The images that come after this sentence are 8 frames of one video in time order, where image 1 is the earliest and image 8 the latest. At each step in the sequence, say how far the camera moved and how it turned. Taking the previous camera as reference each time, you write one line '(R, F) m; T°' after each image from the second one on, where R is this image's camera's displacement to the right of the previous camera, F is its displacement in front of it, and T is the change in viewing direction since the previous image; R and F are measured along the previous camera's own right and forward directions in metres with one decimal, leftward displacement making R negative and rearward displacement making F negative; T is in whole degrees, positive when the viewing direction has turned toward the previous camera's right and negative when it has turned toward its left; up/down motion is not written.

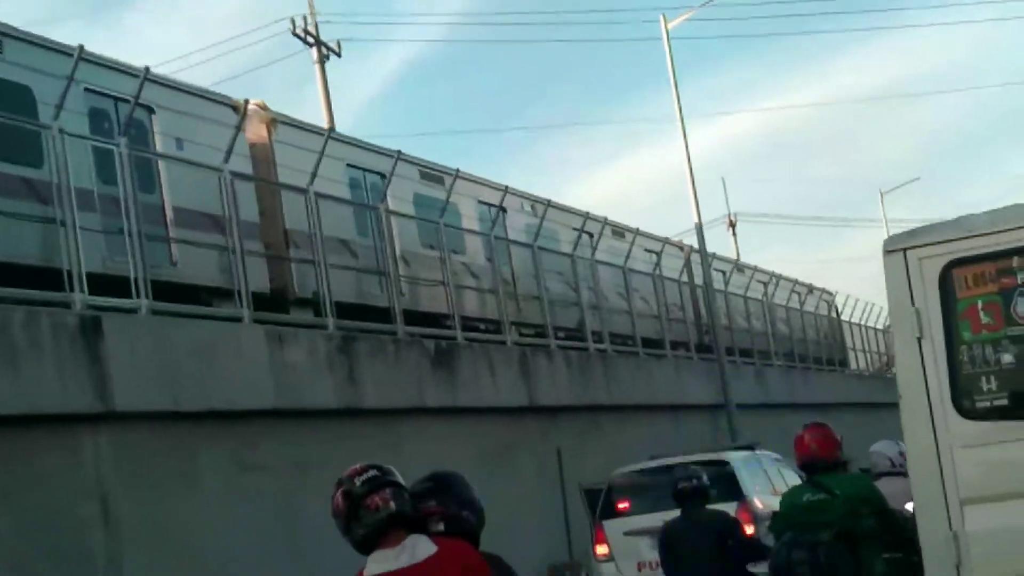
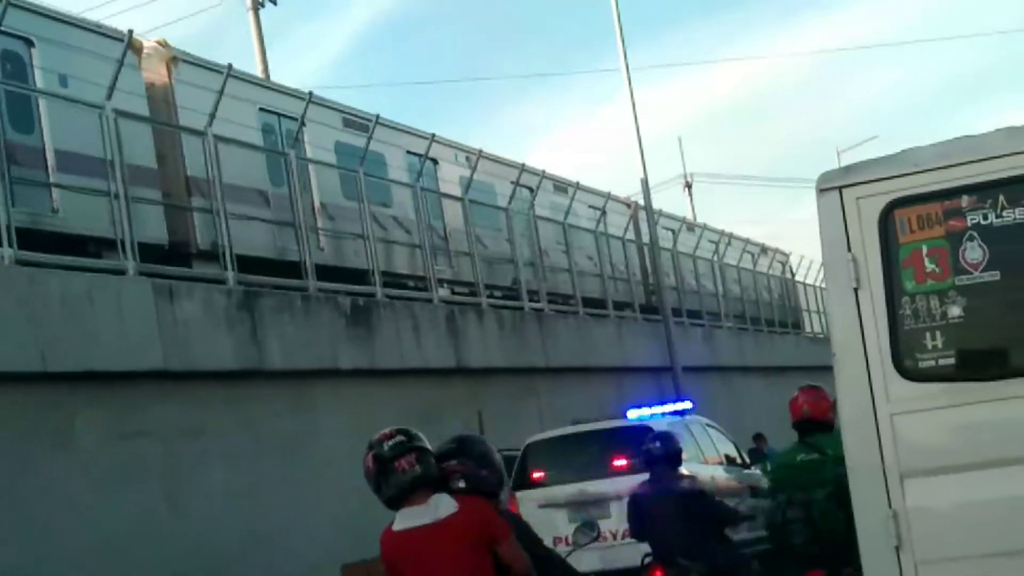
(+0.3, +0.8) m; +2°
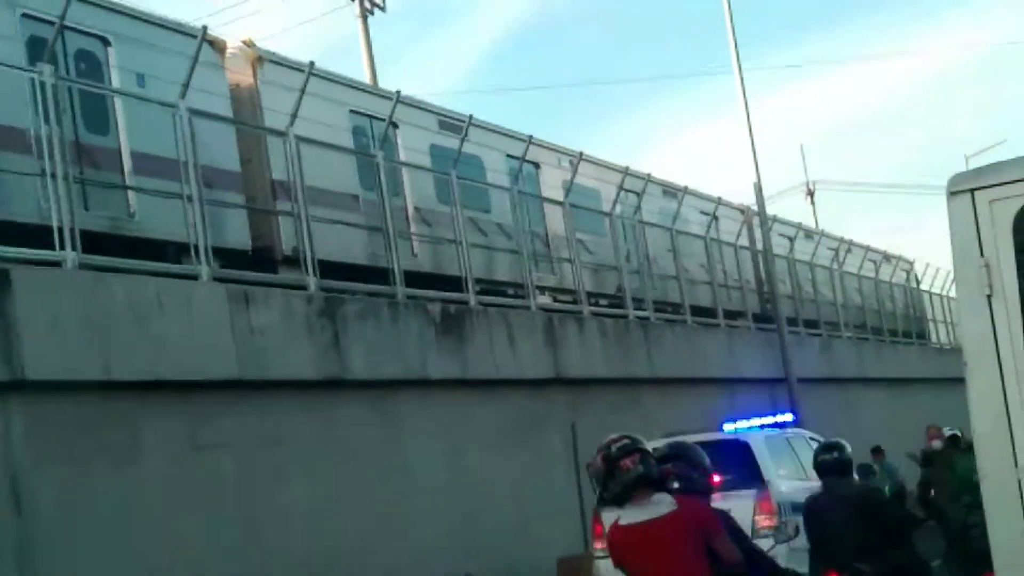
(+0.2, +0.6) m; -5°
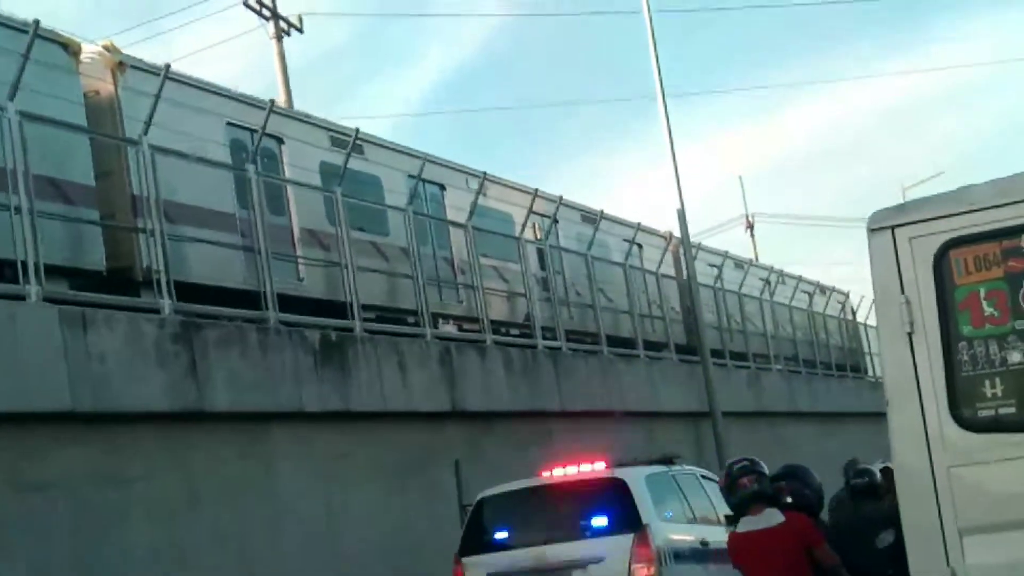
(+0.5, +0.8) m; +2°
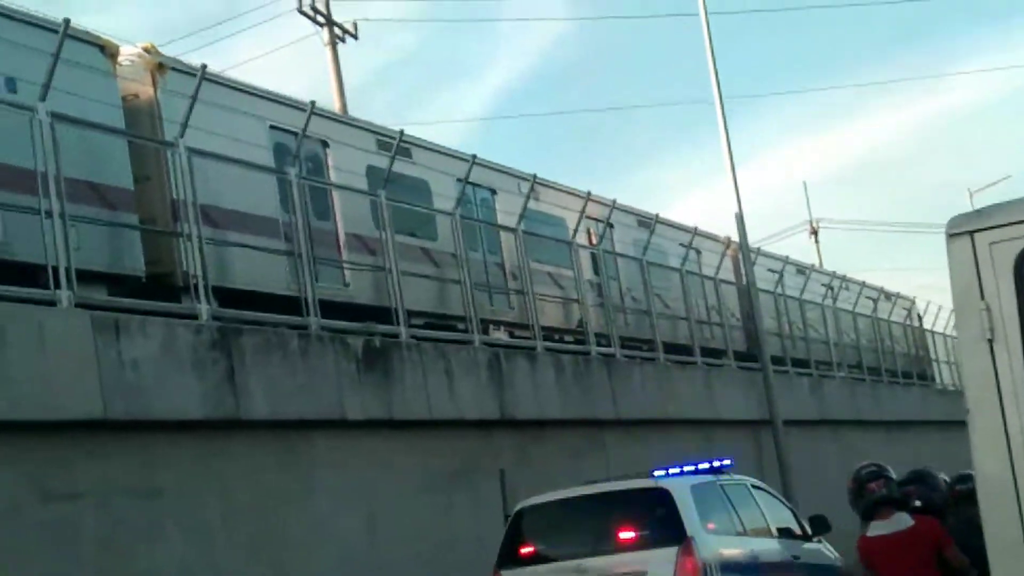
(+0.1, +0.3) m; -3°
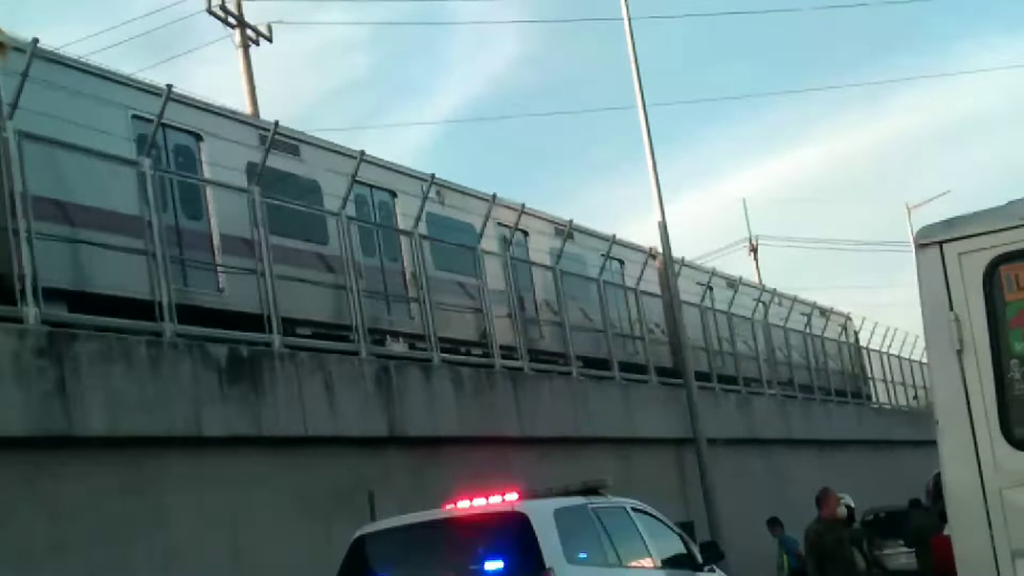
(-1.2, -2.4) m; +2°
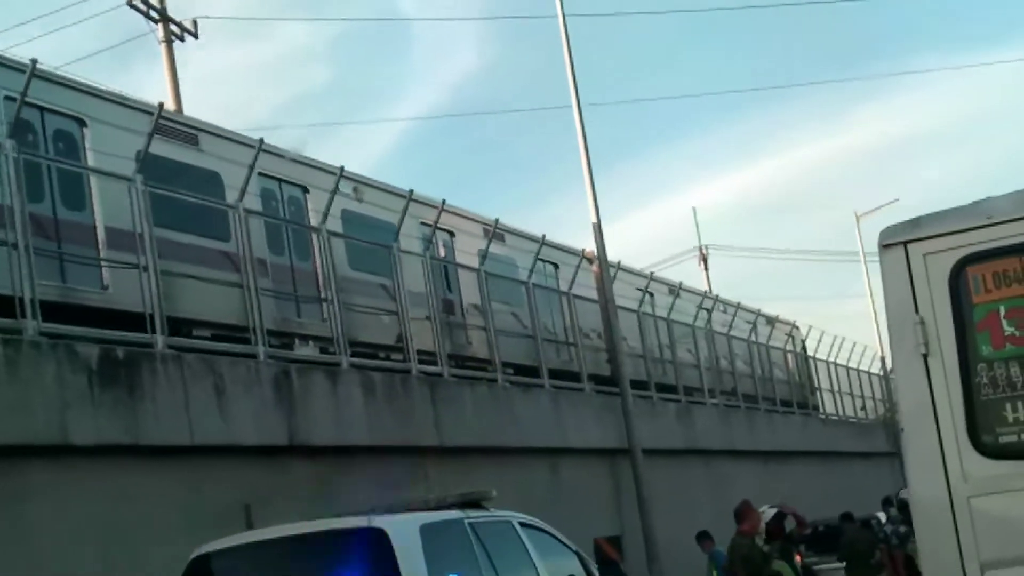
(+0.2, +0.8) m; +2°
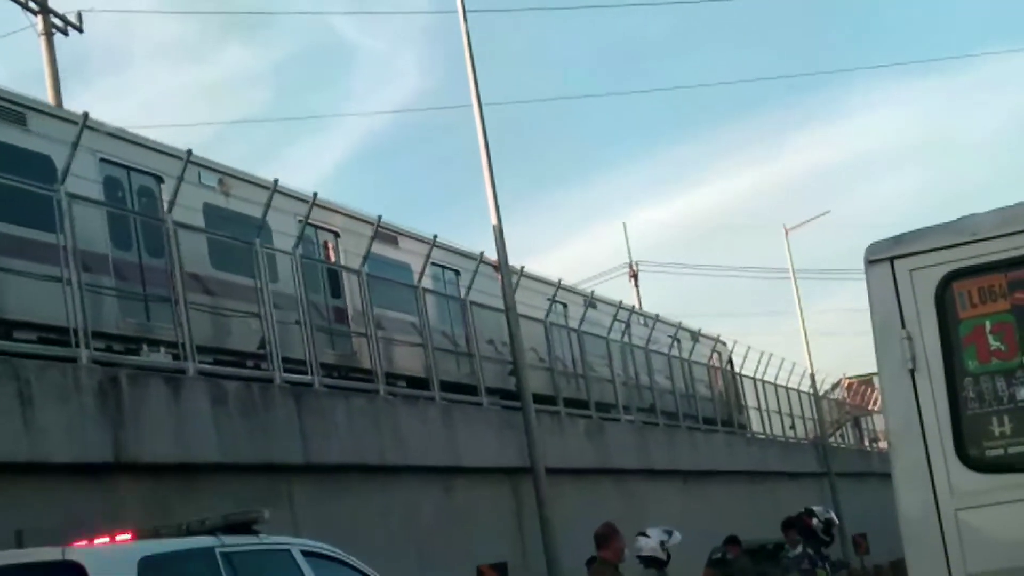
(-1.3, -2.5) m; +3°
